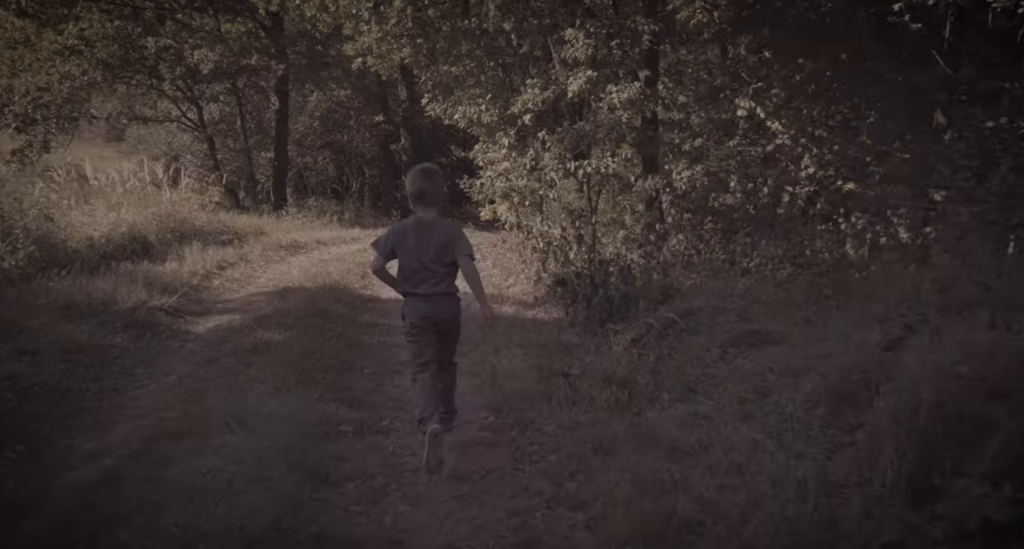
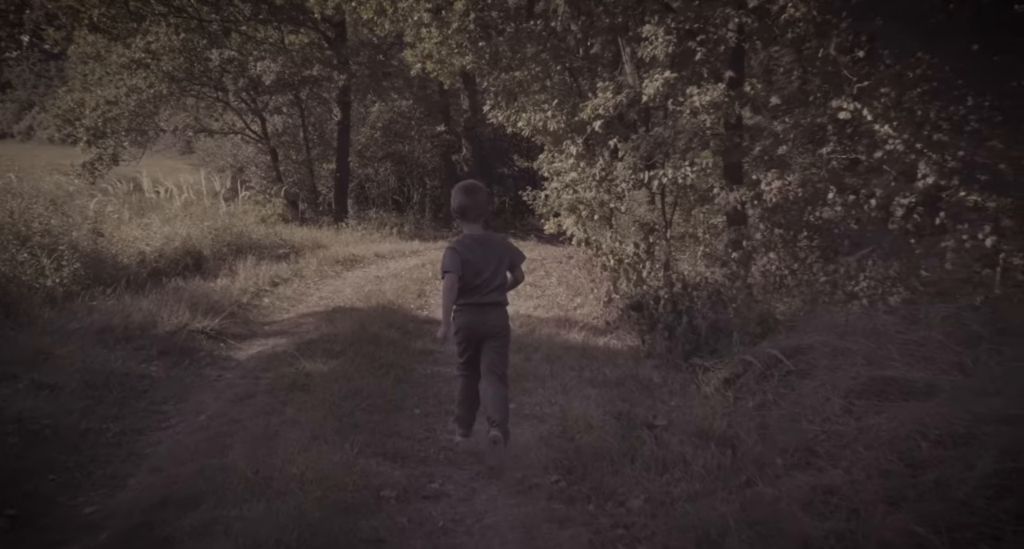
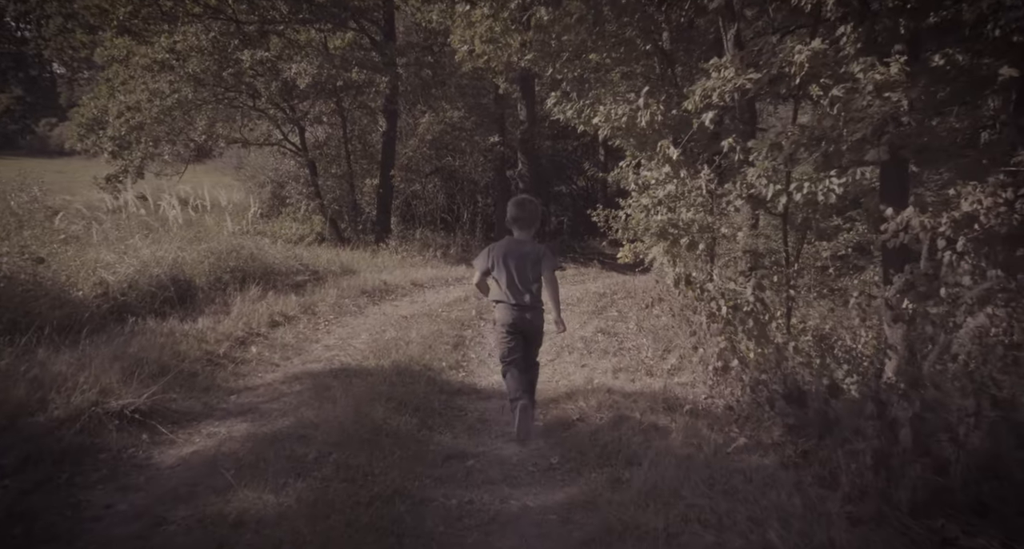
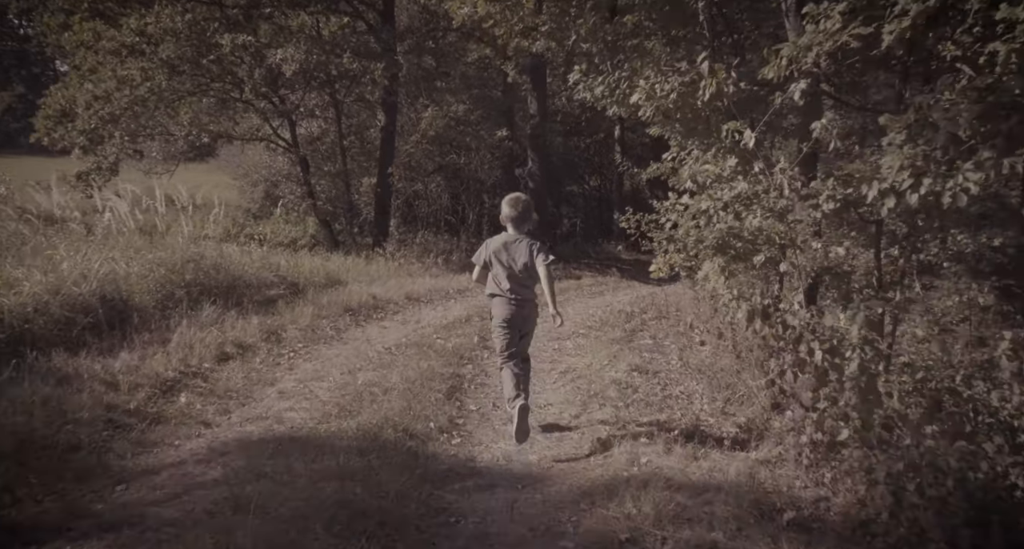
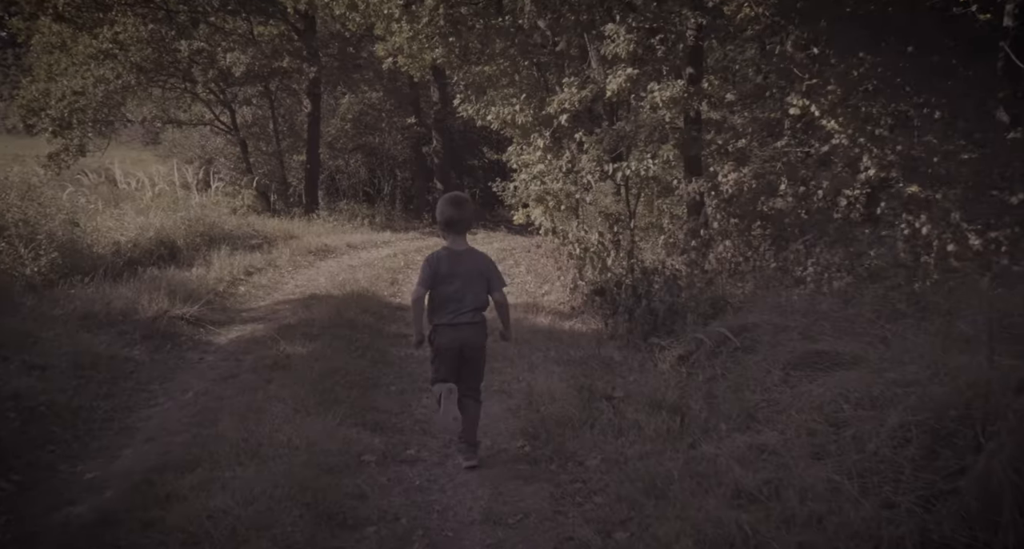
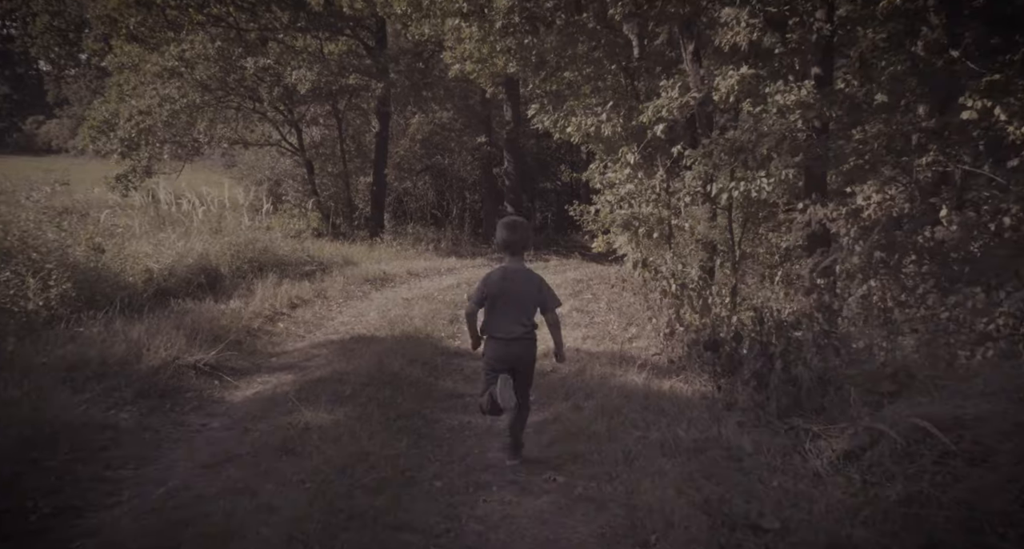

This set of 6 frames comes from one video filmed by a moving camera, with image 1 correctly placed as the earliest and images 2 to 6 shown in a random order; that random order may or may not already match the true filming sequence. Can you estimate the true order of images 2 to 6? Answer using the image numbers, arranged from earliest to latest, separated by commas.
5, 2, 6, 3, 4
